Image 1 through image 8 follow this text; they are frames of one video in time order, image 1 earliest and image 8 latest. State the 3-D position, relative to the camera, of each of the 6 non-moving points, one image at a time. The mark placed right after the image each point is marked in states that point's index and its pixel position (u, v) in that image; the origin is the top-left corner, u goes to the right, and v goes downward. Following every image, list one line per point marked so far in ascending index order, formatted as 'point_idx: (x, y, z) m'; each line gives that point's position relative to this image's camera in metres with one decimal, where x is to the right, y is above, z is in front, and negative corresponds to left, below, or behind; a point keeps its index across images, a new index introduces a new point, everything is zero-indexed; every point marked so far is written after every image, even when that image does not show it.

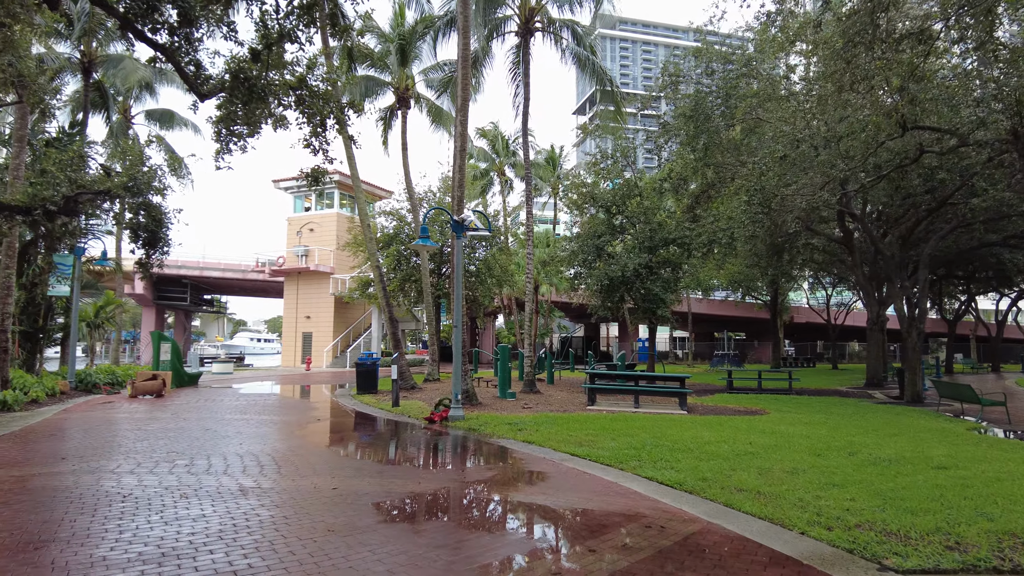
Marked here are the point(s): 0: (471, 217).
0: (-0.7, +1.3, +11.7) m
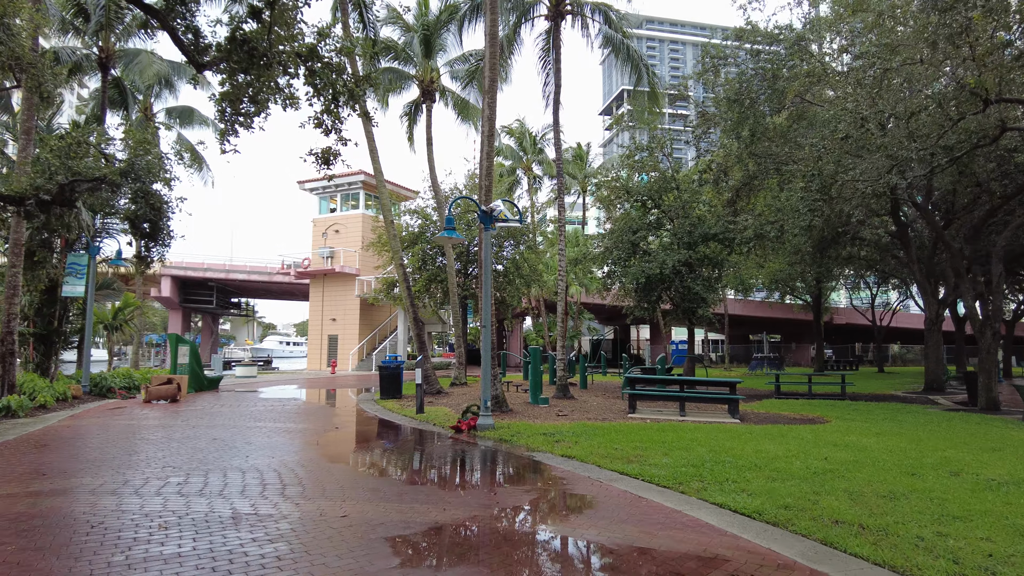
0: (-0.2, +1.4, +10.7) m
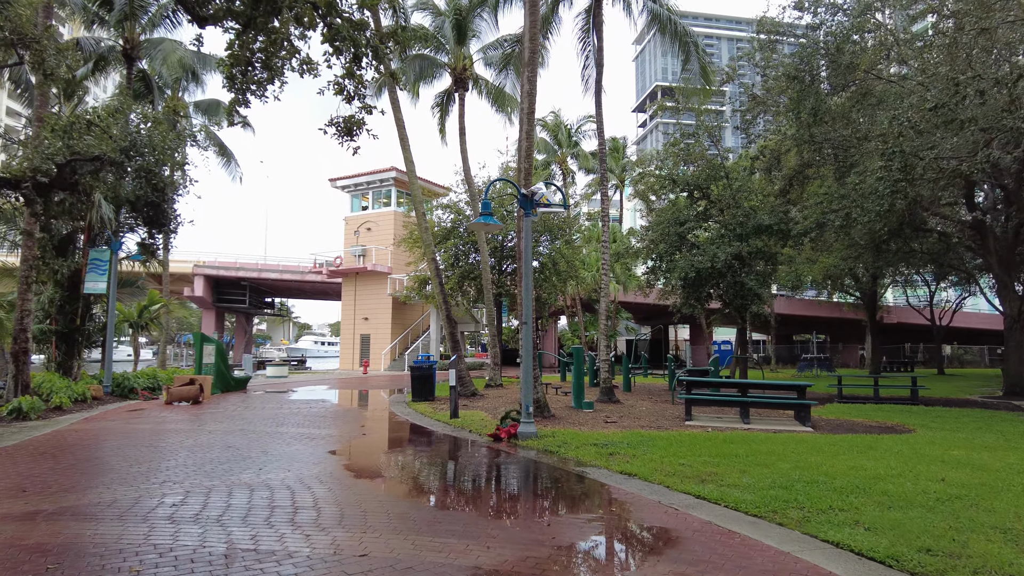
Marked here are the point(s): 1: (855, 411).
0: (+0.5, +1.5, +9.7) m
1: (+6.5, -2.3, +12.4) m
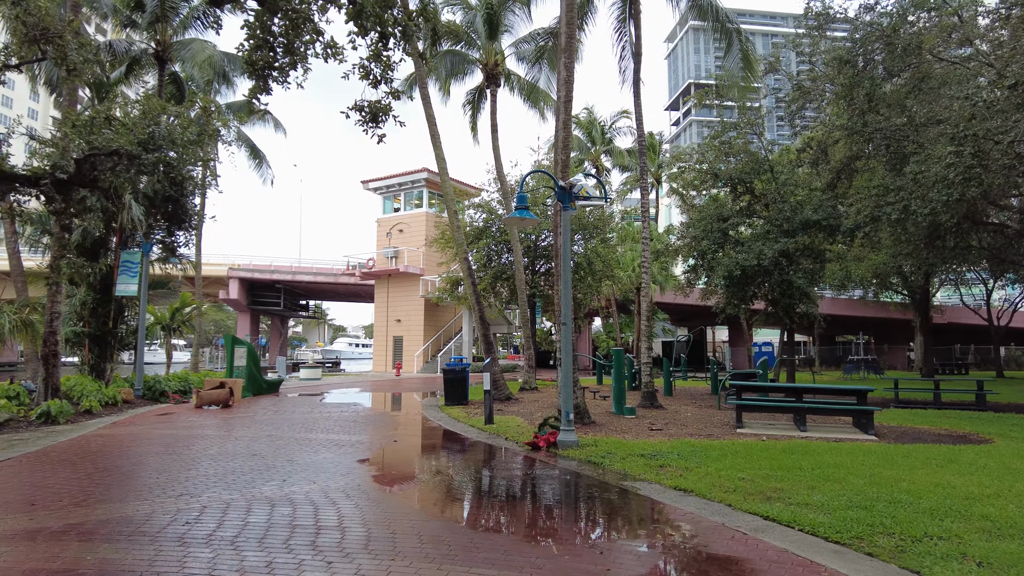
0: (+1.0, +1.5, +9.1) m
1: (+7.2, -2.3, +11.5) m
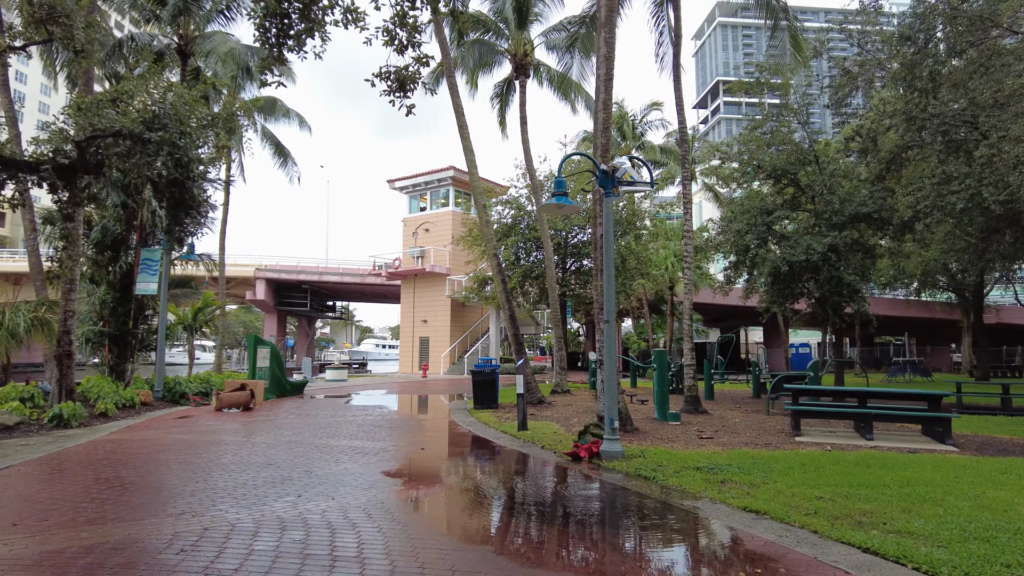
0: (+1.5, +1.6, +8.3) m
1: (+7.8, -2.2, +10.5) m
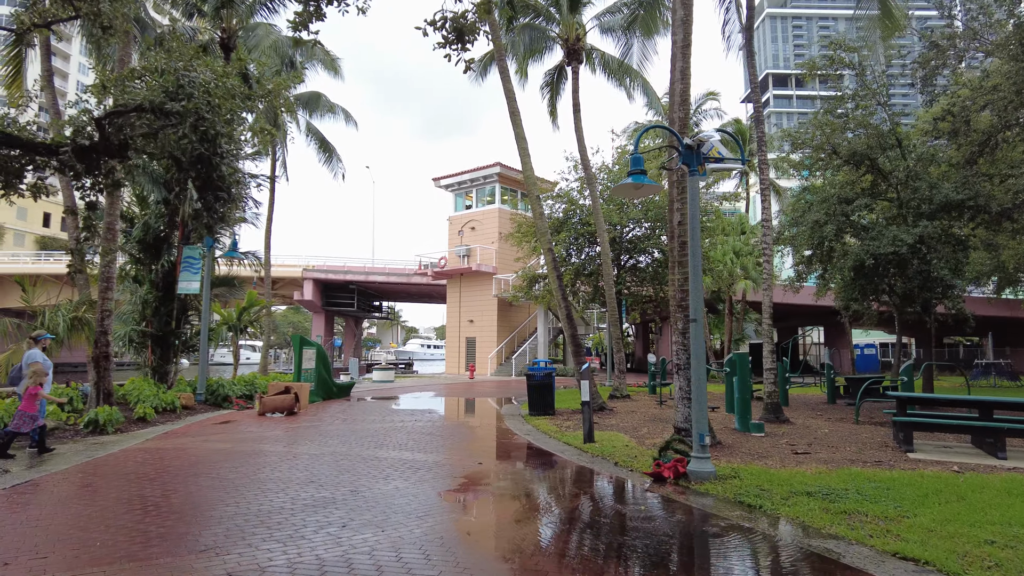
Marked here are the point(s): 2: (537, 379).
0: (+2.2, +1.6, +7.2) m
1: (+8.7, -2.1, +8.9) m
2: (+0.5, -1.8, +12.6) m
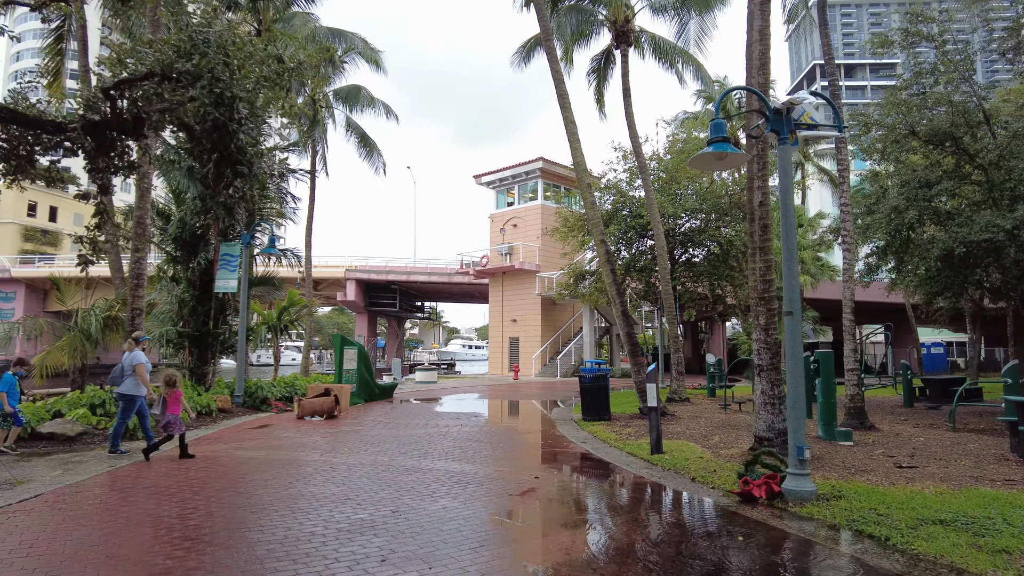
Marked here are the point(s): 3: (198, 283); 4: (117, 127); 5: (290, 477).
0: (+2.8, +1.8, +6.2) m
1: (+9.4, -1.9, +7.5) m
2: (+1.4, -1.7, +11.6) m
3: (-6.3, +0.1, +12.9) m
4: (-3.8, +1.5, +6.4) m
5: (-2.3, -1.9, +6.6) m
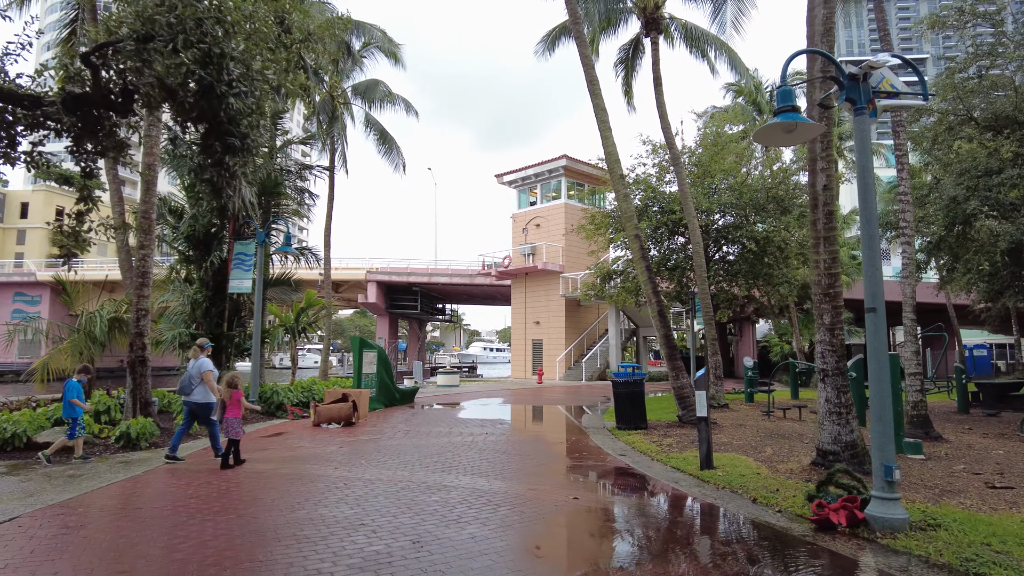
0: (+3.1, +1.8, +5.3) m
1: (+9.7, -1.9, +6.4) m
2: (+1.9, -1.6, +10.8) m
3: (-5.7, +0.1, +12.4) m
4: (-3.5, +1.6, +5.8) m
5: (-2.0, -1.9, +5.9) m
